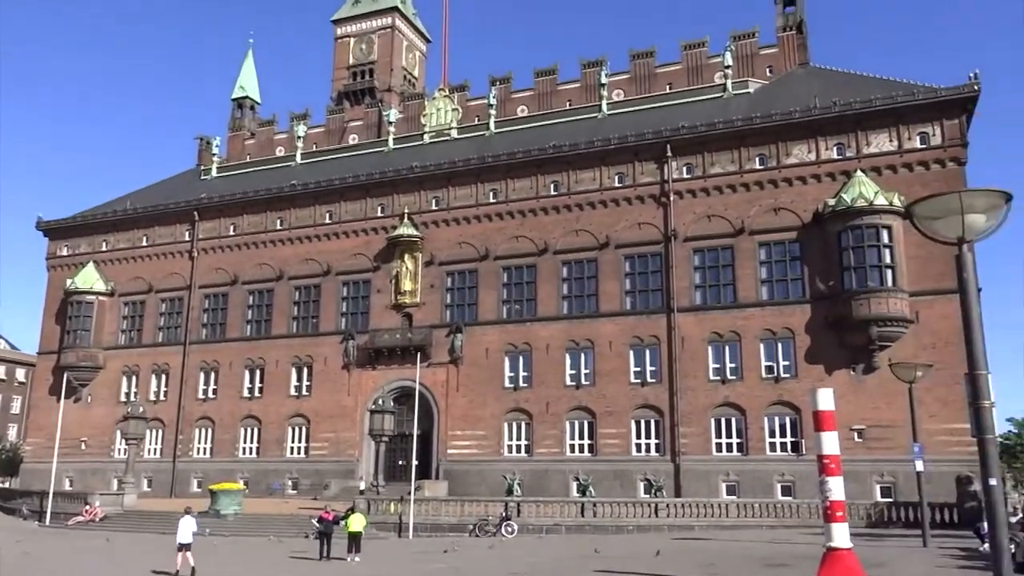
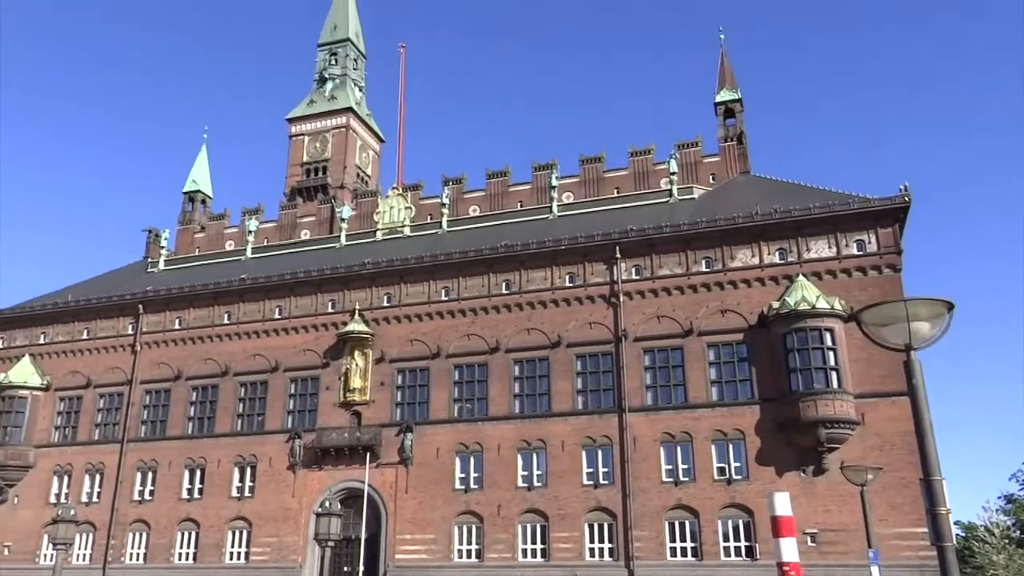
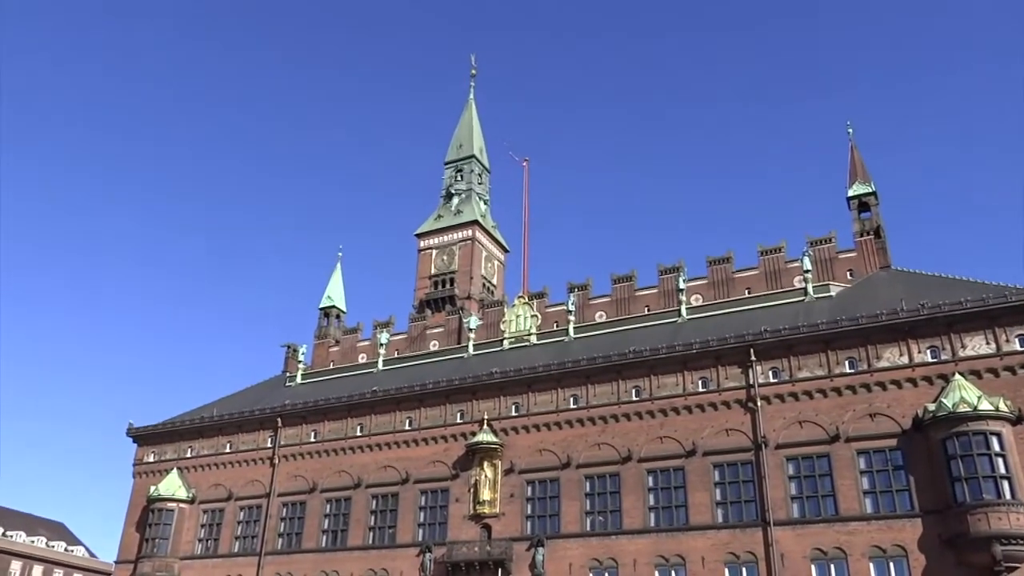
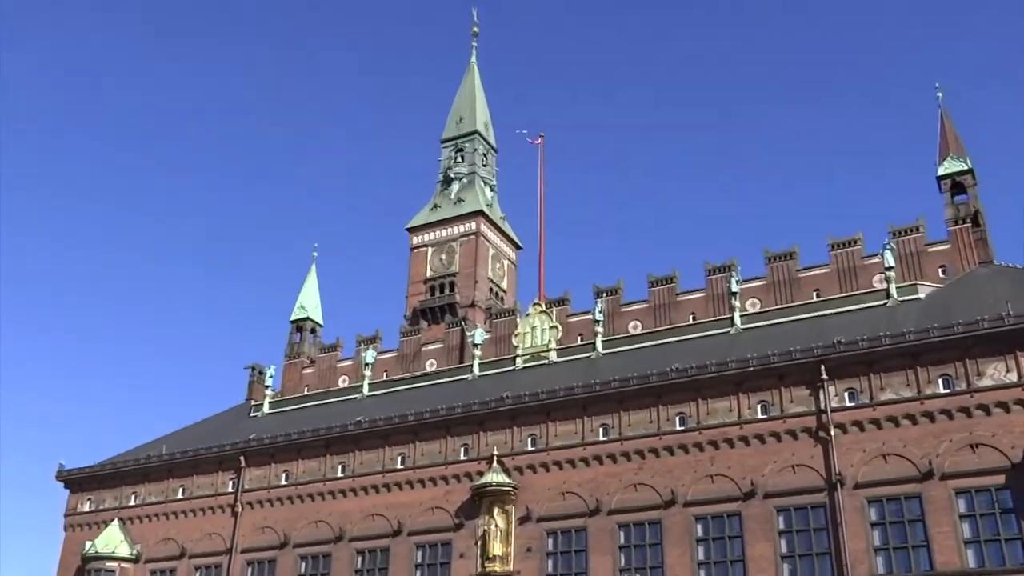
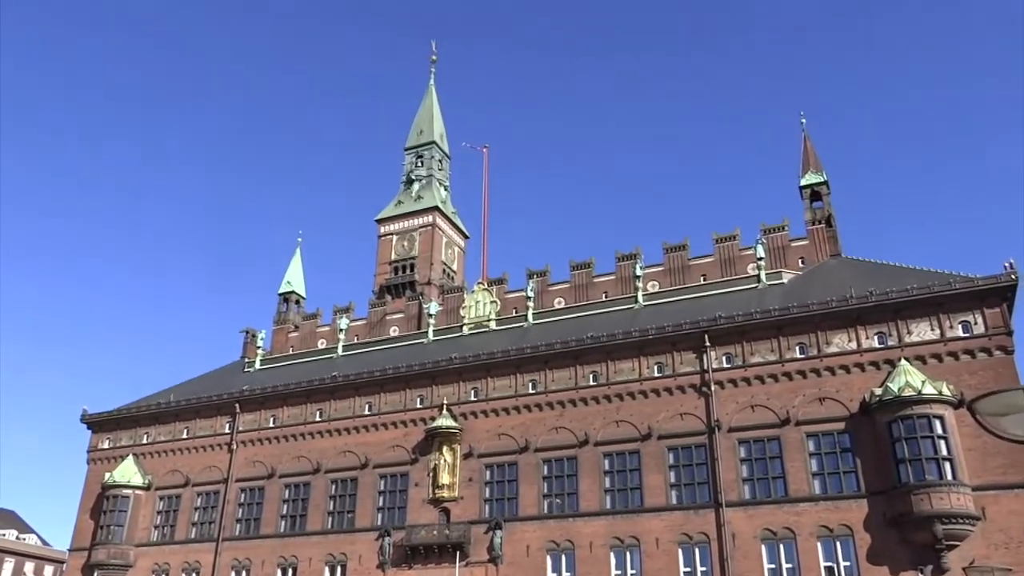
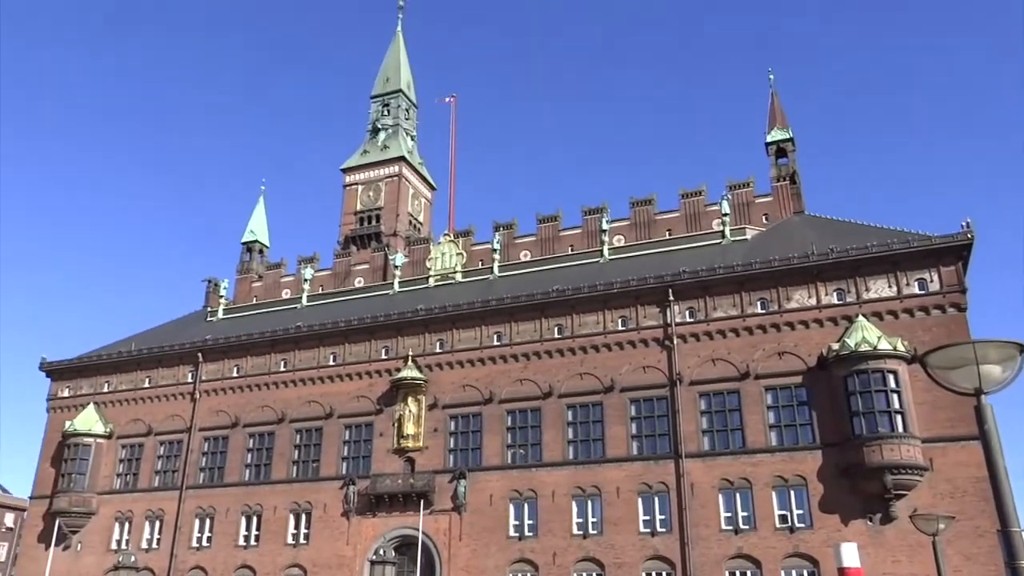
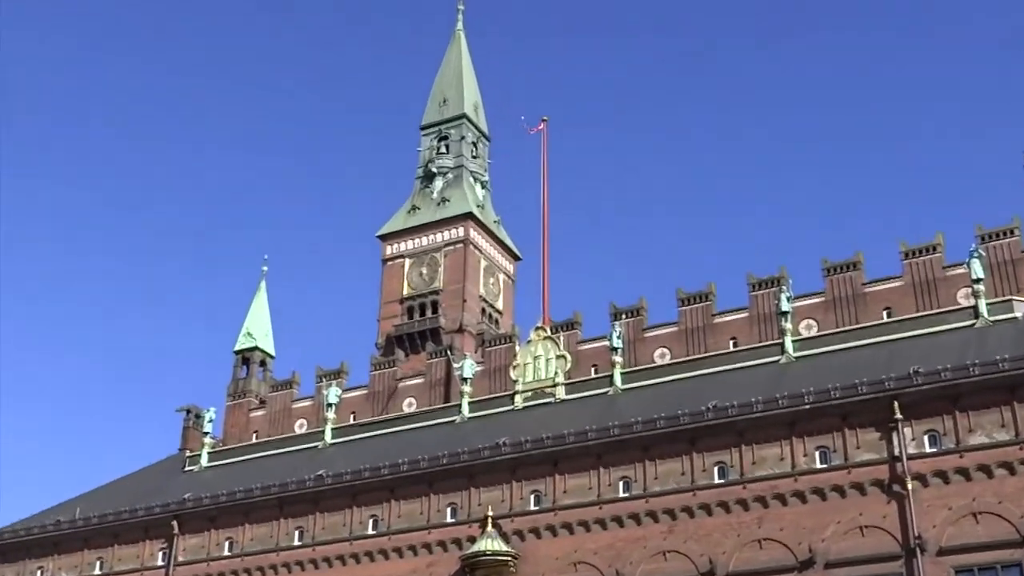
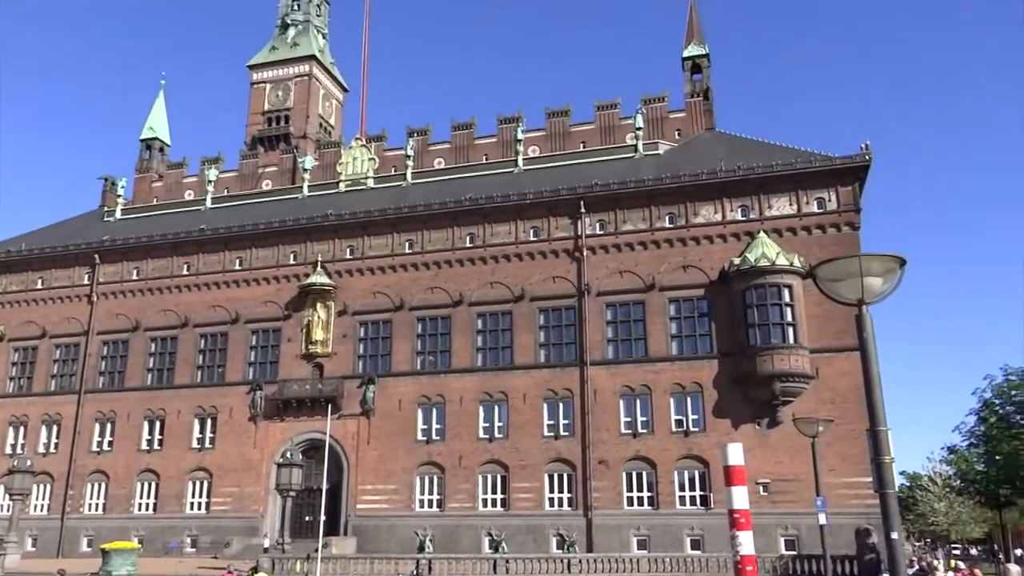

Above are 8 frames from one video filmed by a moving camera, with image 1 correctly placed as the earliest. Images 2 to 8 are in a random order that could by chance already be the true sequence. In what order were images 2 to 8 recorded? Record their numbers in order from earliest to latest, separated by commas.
8, 2, 6, 5, 3, 4, 7
